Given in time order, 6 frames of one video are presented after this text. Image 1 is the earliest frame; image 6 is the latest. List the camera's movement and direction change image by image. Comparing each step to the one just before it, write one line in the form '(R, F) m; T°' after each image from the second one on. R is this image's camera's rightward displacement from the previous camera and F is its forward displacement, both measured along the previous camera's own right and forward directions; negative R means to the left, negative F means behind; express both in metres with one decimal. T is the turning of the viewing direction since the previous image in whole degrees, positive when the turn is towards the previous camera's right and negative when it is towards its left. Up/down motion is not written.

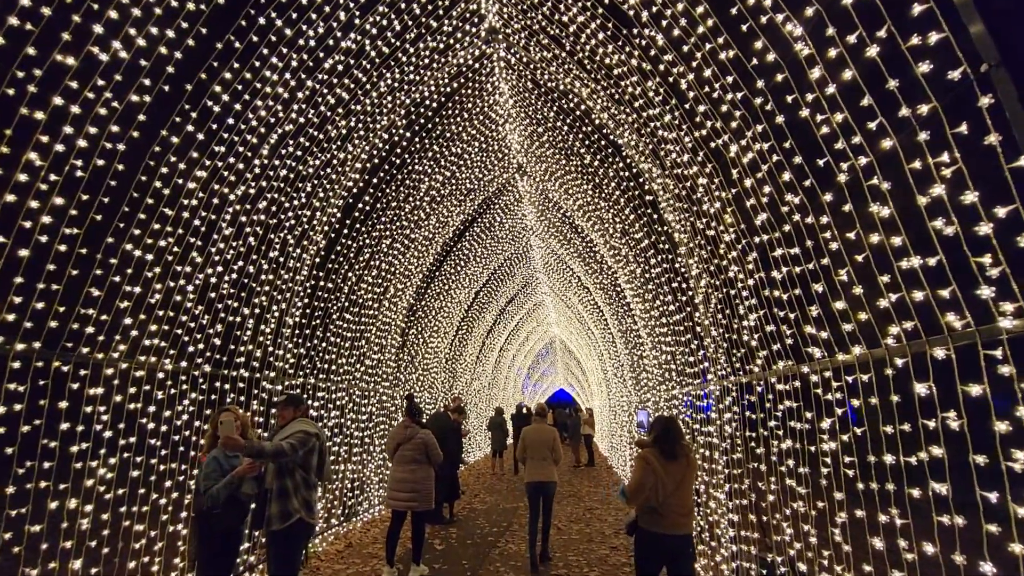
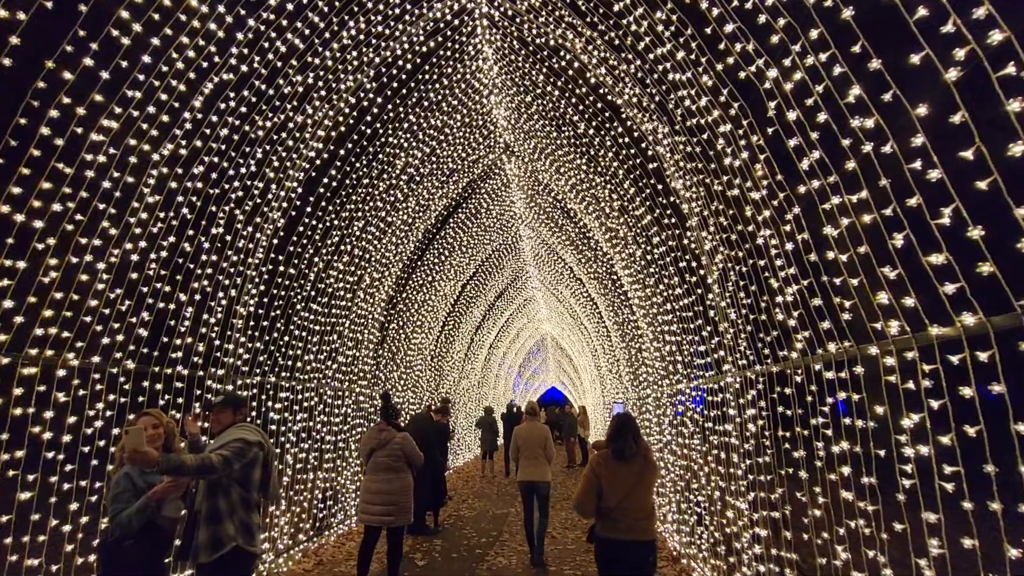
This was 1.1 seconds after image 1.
(+0.1, +1.0) m; +1°
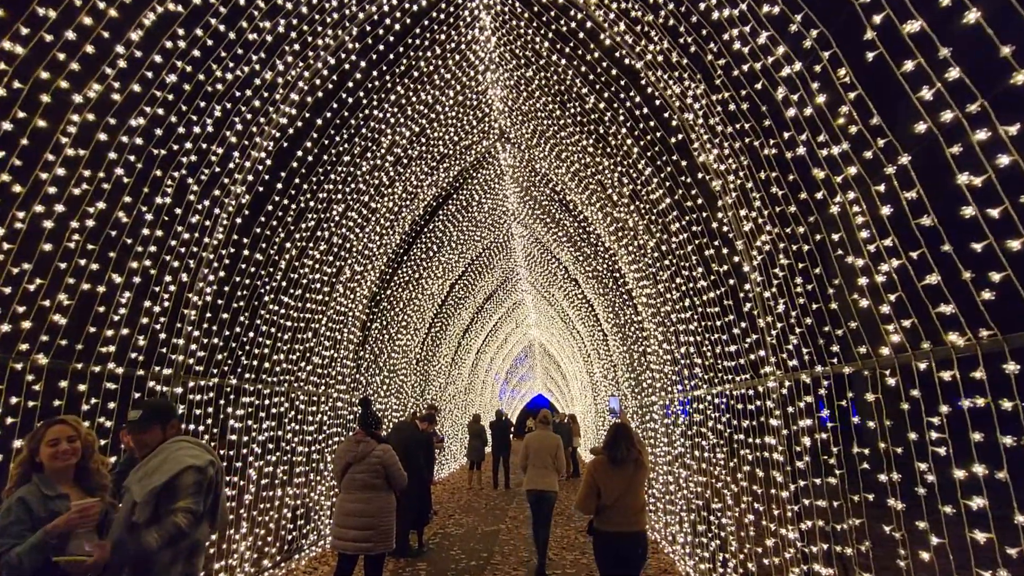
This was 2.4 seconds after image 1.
(-0.2, +1.0) m; +2°
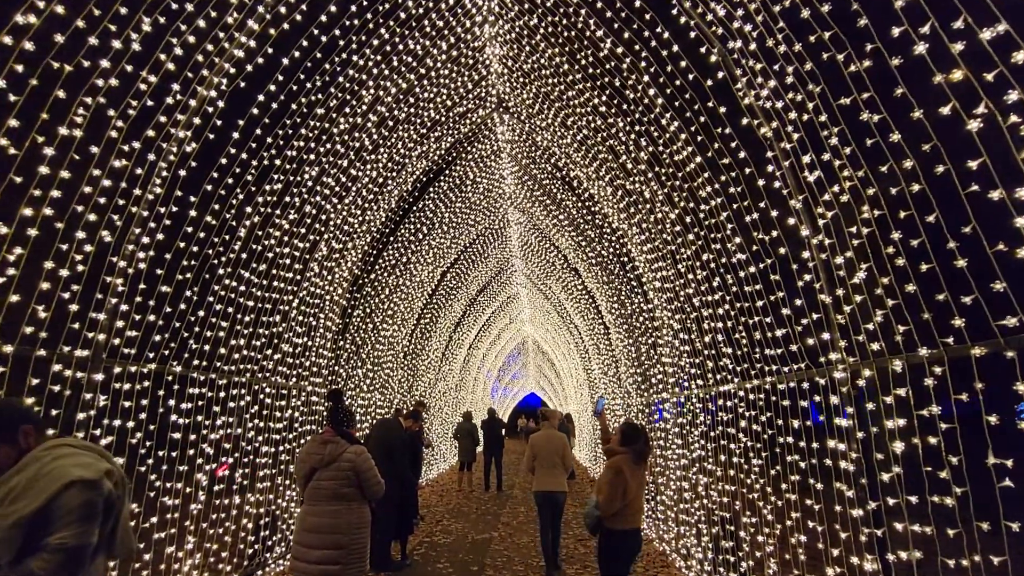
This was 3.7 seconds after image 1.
(-0.1, +1.1) m; +1°
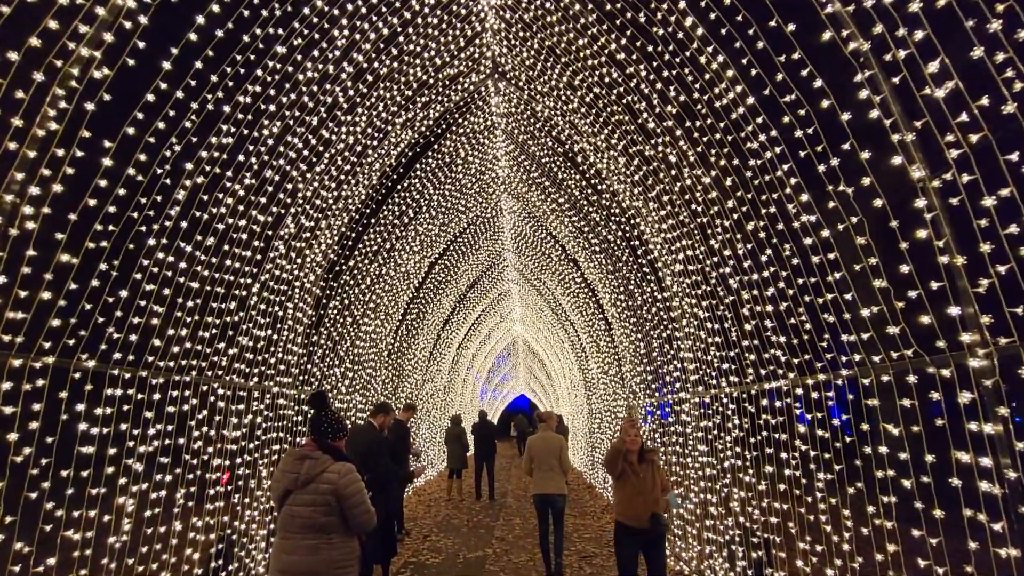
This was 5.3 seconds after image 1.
(-0.2, +1.2) m; +1°
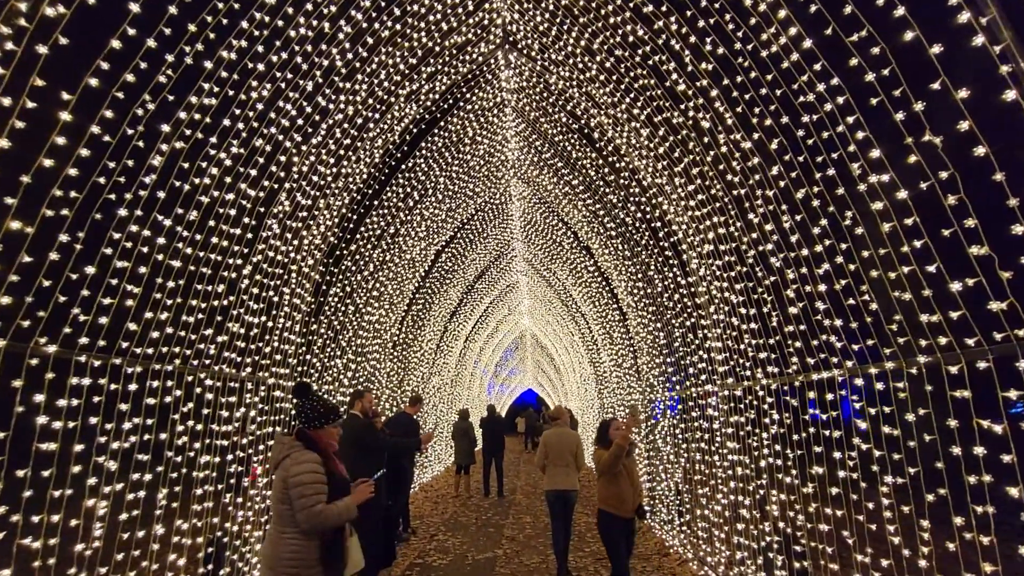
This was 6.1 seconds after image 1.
(-0.1, +0.6) m; -1°
